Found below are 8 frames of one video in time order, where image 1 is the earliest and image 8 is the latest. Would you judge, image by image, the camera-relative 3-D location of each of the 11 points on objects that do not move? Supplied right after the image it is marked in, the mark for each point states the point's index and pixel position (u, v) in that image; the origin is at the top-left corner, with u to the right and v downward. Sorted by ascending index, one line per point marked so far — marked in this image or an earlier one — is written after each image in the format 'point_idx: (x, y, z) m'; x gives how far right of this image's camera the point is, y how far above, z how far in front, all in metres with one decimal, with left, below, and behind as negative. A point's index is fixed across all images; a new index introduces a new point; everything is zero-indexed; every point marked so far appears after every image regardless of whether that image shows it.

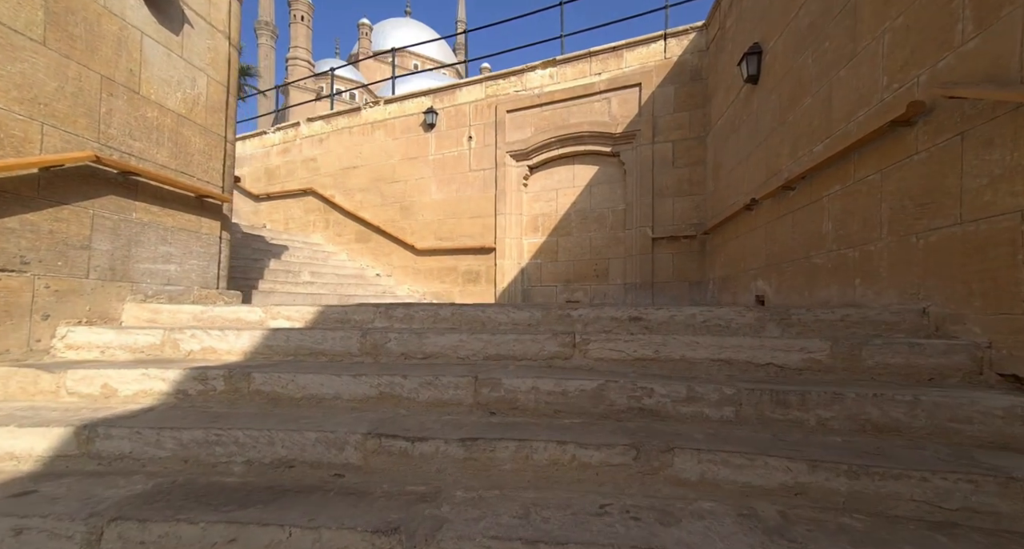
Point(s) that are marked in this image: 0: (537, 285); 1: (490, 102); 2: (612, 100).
0: (+0.4, -0.2, +7.5) m
1: (-0.4, +3.0, +7.8) m
2: (+1.5, +2.7, +6.8) m
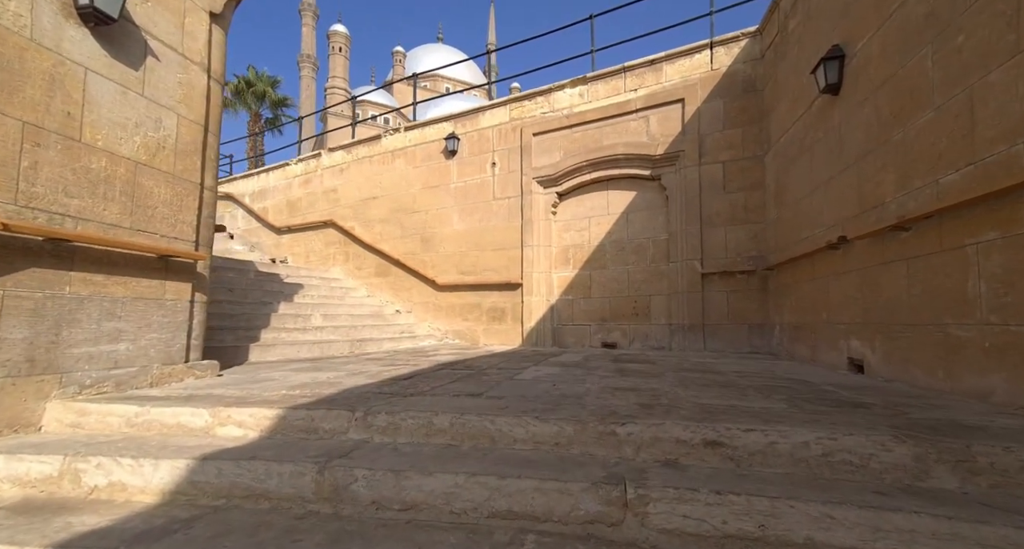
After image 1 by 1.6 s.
0: (+0.8, -0.7, +6.7) m
1: (+0.1, +2.4, +7.2) m
2: (+1.9, +2.1, +6.1) m
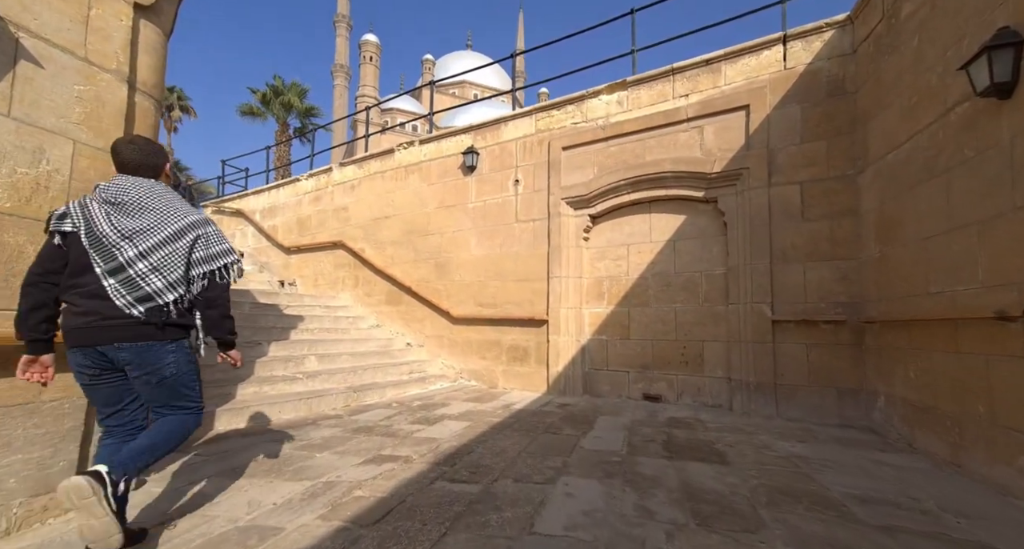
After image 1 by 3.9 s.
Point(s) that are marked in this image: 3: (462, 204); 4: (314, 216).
0: (+1.1, -1.2, +5.7) m
1: (+0.4, +1.9, +6.3) m
2: (+2.2, +1.6, +5.0) m
3: (-0.8, +1.1, +7.0) m
4: (-4.1, +1.2, +9.1) m
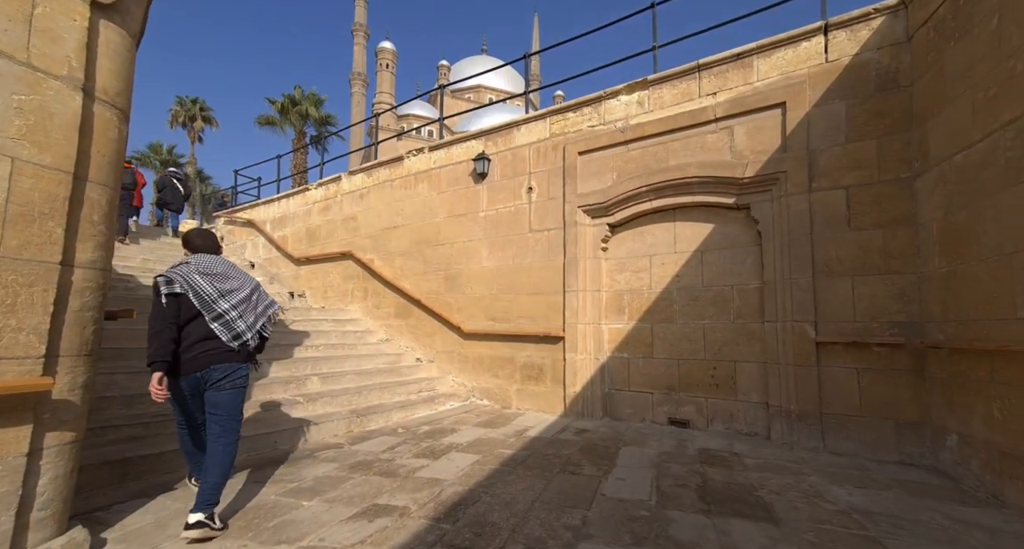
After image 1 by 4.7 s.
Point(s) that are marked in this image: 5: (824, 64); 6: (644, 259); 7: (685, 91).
0: (+1.3, -1.4, +5.3) m
1: (+0.6, +1.8, +5.9) m
2: (+2.3, +1.5, +4.6) m
3: (-0.6, +0.9, +6.6) m
4: (-3.8, +1.0, +8.9) m
5: (+2.9, +2.0, +4.2) m
6: (+1.6, +0.2, +5.2) m
7: (+1.9, +2.0, +4.9) m
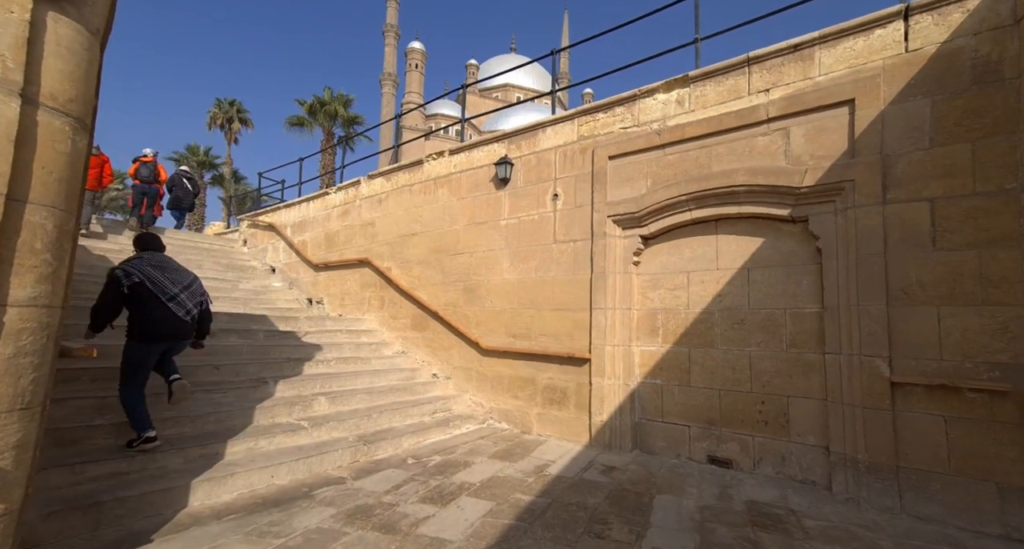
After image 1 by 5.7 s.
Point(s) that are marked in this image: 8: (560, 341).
0: (+1.5, -1.6, +4.7) m
1: (+0.9, +1.6, +5.4) m
2: (+2.5, +1.3, +4.0) m
3: (-0.3, +0.7, +6.2) m
4: (-3.3, +0.8, +8.6) m
5: (+3.1, +1.8, +3.5) m
6: (+1.8, 0.0, +4.7) m
7: (+2.2, +1.8, +4.4) m
8: (+0.6, -0.8, +5.4) m
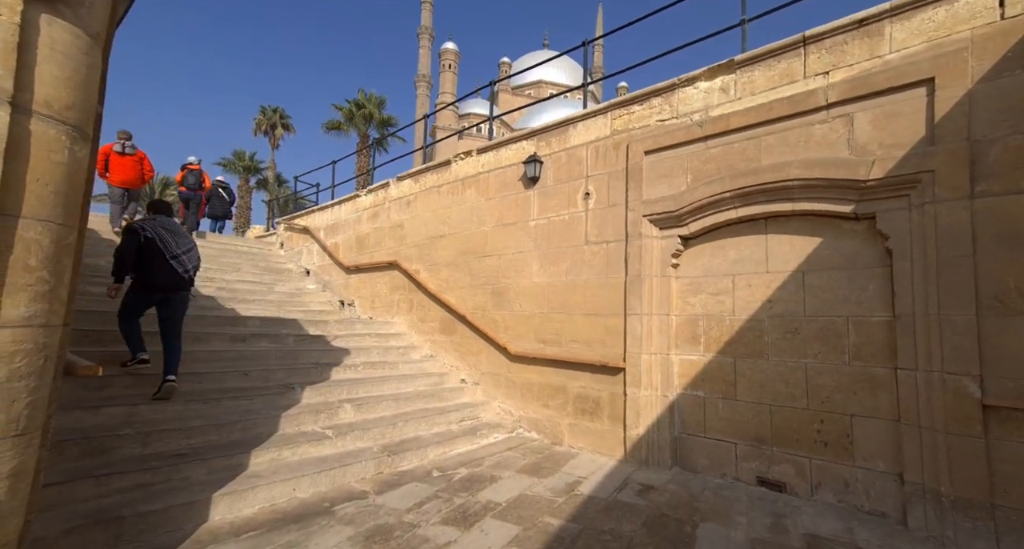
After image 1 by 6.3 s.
0: (+1.8, -1.6, +4.4) m
1: (+1.2, +1.5, +5.1) m
2: (+2.7, +1.3, +3.5) m
3: (+0.1, +0.7, +6.0) m
4: (-2.7, +0.8, +8.6) m
5: (+3.3, +1.7, +3.0) m
6: (+2.1, -0.1, +4.3) m
7: (+2.4, +1.8, +3.9) m
8: (+0.9, -0.8, +5.1) m
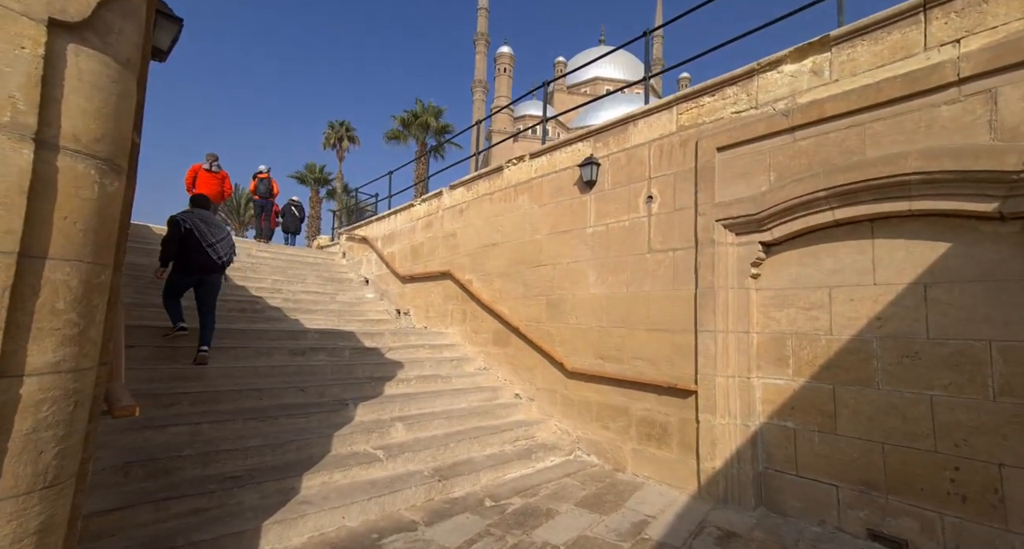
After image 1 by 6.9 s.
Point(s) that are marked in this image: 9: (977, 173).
0: (+2.4, -1.7, +3.8) m
1: (+1.8, +1.4, +4.5) m
2: (+3.1, +1.2, +2.9) m
3: (+0.8, +0.6, +5.6) m
4: (-1.7, +0.6, +8.6) m
5: (+3.6, +1.7, +2.3) m
6: (+2.6, -0.2, +3.7) m
7: (+2.8, +1.7, +3.3) m
8: (+1.5, -1.0, +4.6) m
9: (+3.0, +0.7, +2.9) m
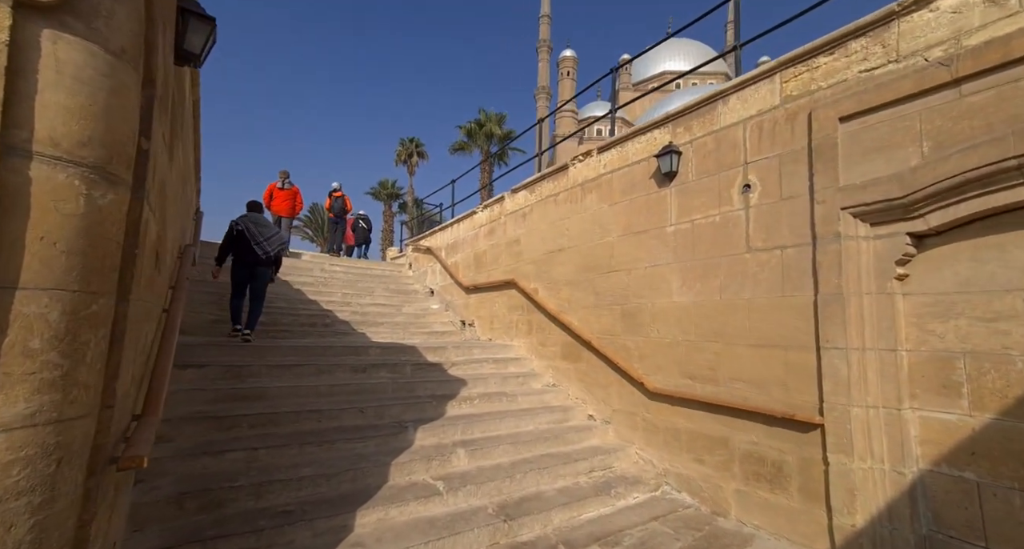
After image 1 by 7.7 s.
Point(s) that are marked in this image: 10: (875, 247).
0: (+2.9, -1.7, +2.8) m
1: (+2.3, +1.4, +3.7) m
2: (+3.4, +1.2, +1.8) m
3: (+1.6, +0.5, +4.9) m
4: (-0.4, +0.4, +8.2) m
5: (+3.8, +1.7, +1.2) m
6: (+3.0, -0.2, +2.7) m
7: (+3.2, +1.7, +2.3) m
8: (+2.2, -1.0, +3.8) m
9: (+3.3, +0.7, +1.9) m
10: (+2.7, +0.2, +3.2) m
